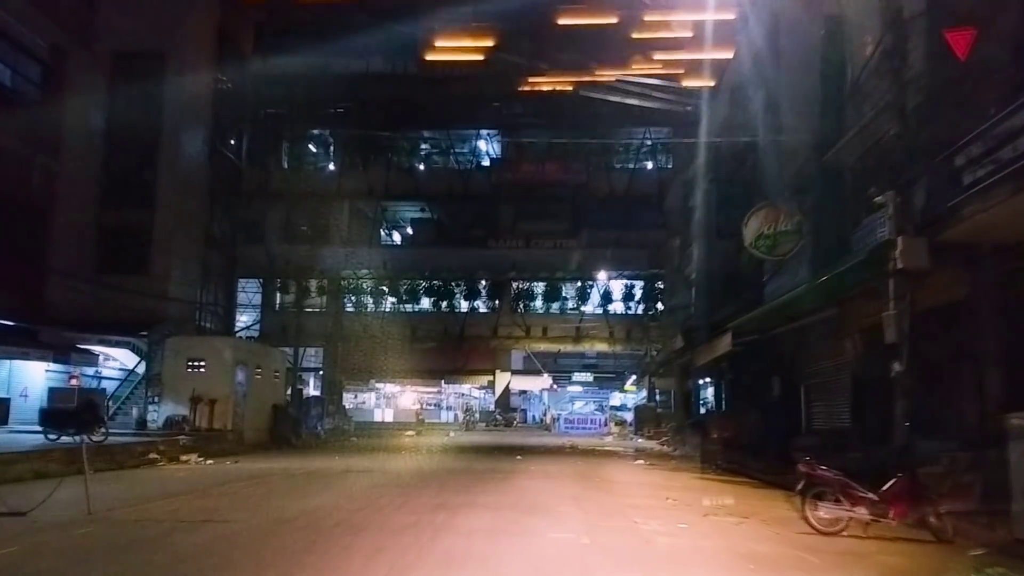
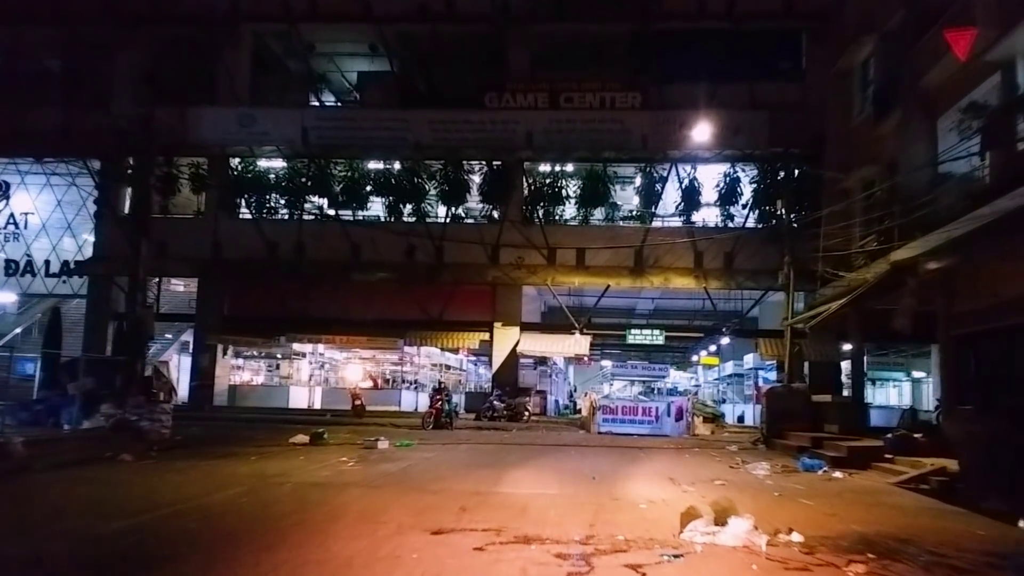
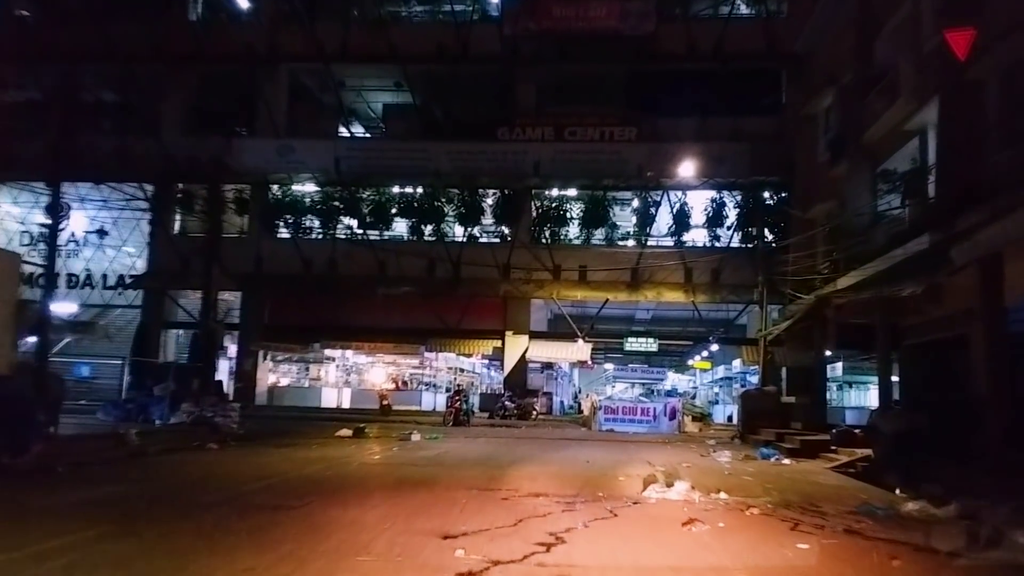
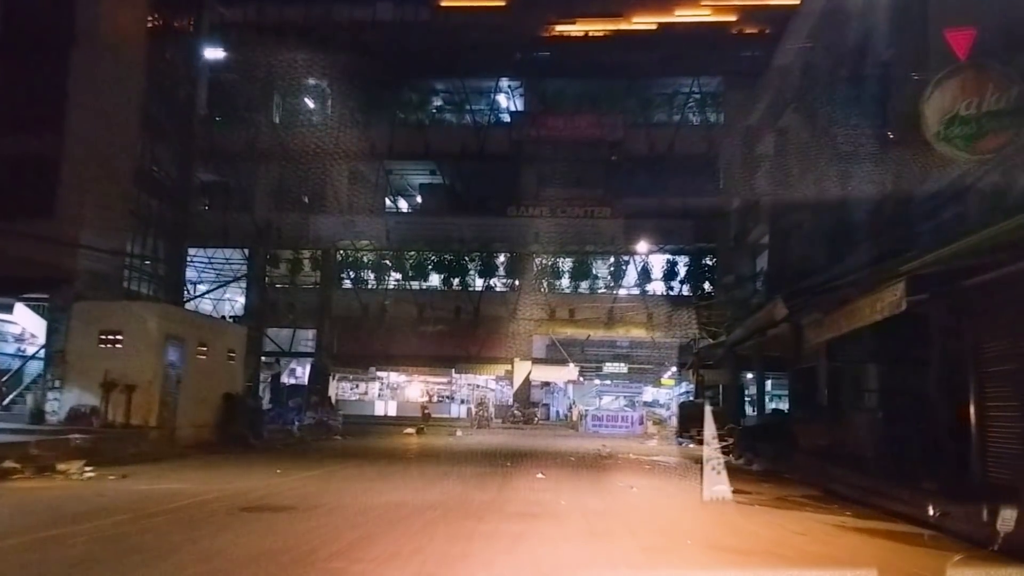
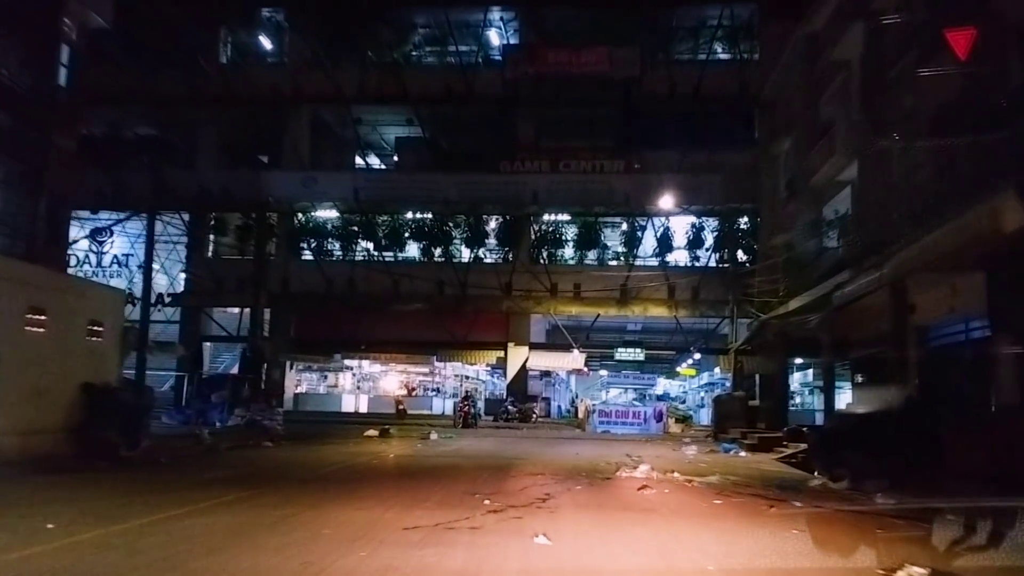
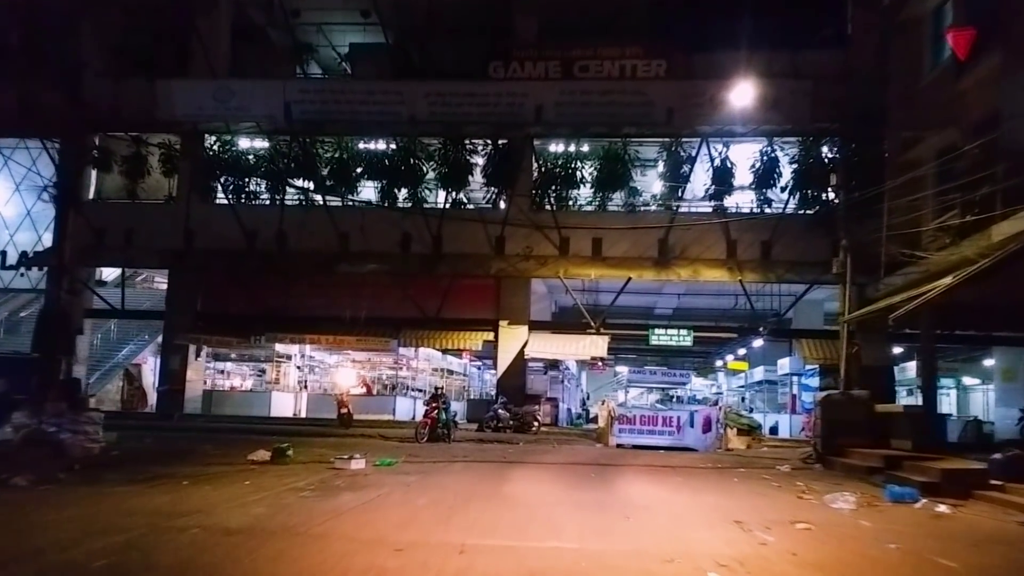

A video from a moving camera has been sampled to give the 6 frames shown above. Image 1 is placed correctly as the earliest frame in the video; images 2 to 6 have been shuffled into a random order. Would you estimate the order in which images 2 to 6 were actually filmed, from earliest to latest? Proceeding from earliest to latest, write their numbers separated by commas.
4, 5, 3, 2, 6
